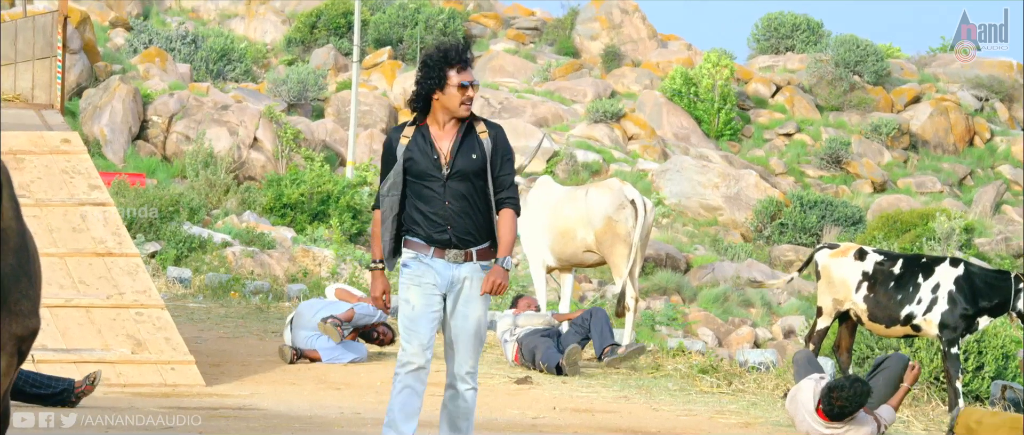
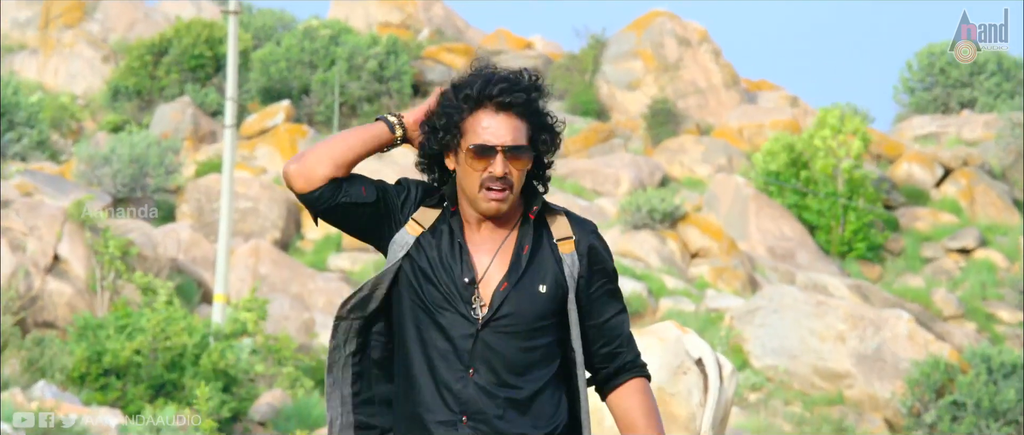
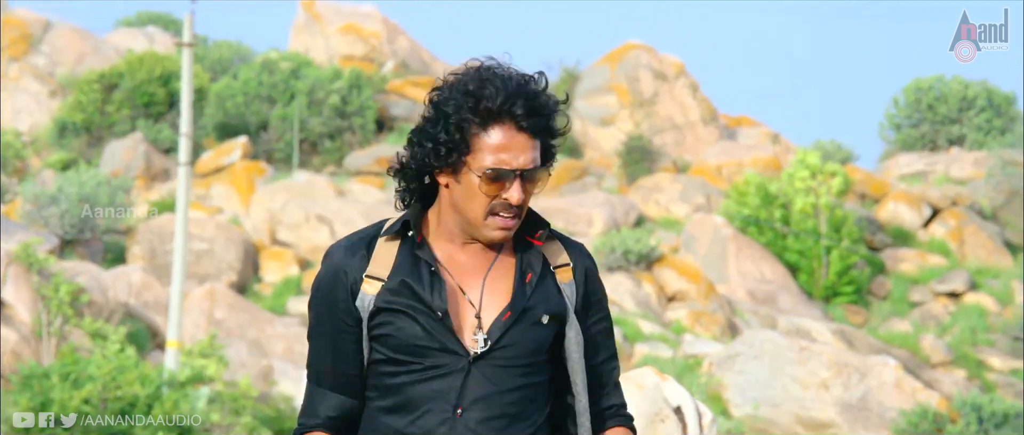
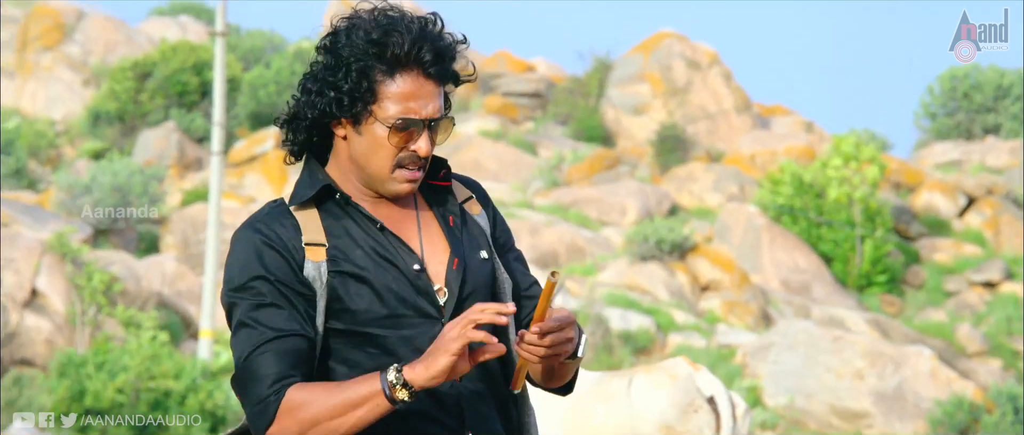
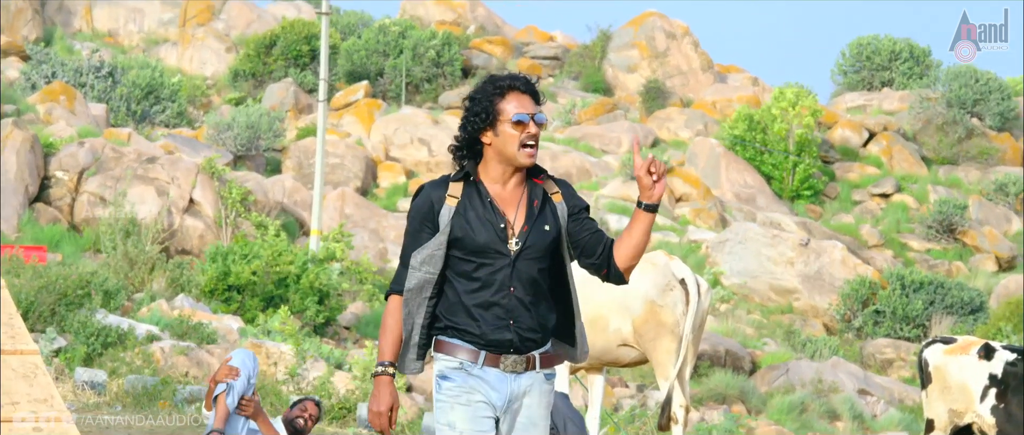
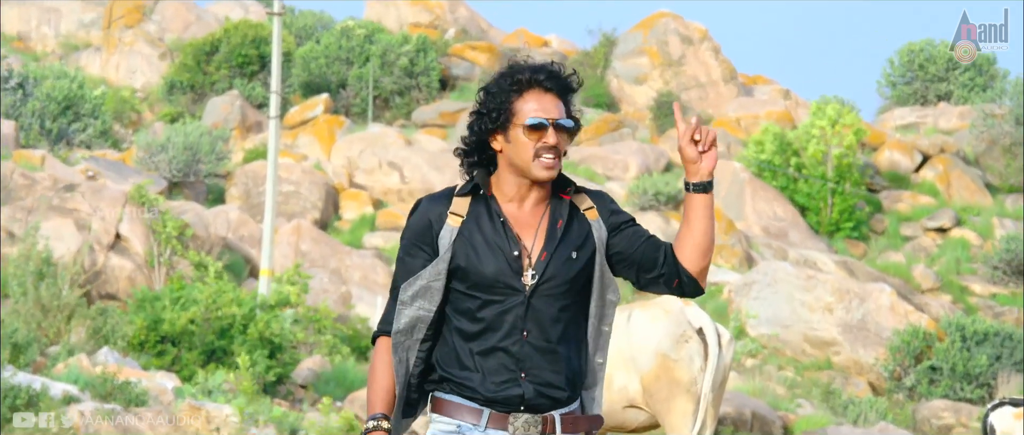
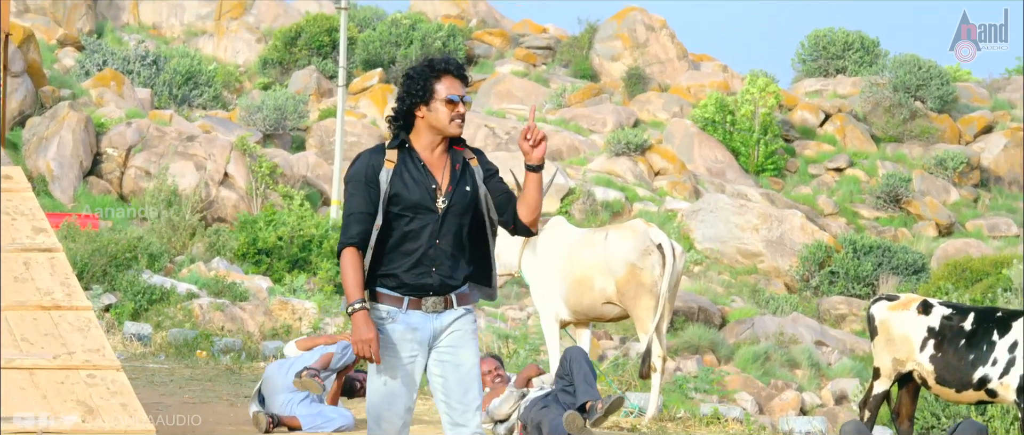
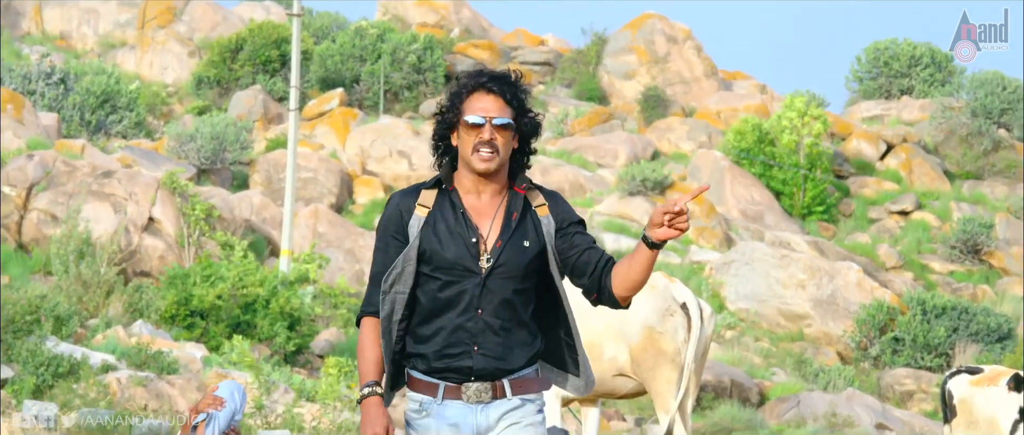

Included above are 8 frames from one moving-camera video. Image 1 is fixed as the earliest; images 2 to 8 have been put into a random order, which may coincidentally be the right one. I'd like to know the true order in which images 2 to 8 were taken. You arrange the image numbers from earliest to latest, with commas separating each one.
7, 5, 8, 6, 2, 3, 4
